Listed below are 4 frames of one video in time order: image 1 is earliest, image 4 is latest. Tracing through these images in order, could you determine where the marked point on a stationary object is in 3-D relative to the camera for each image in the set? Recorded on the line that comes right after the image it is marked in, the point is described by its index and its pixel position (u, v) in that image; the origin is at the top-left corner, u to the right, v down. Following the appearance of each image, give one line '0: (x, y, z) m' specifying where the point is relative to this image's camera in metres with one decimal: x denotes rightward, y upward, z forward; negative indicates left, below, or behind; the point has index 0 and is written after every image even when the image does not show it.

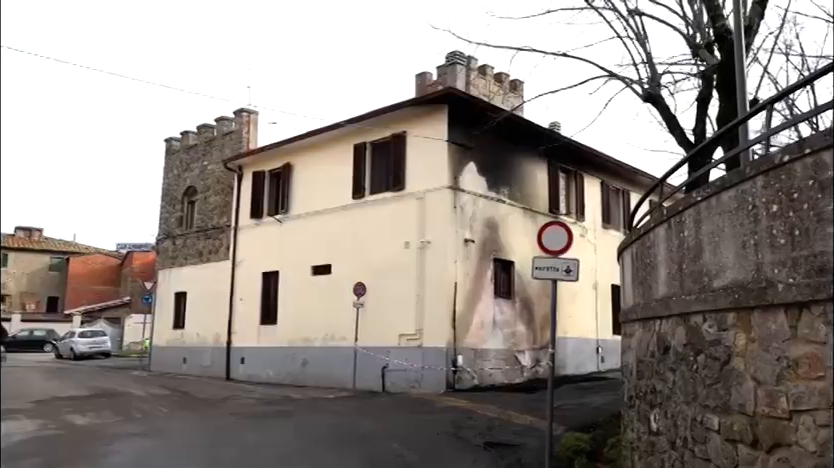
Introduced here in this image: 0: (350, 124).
0: (-1.8, +3.0, +18.8) m
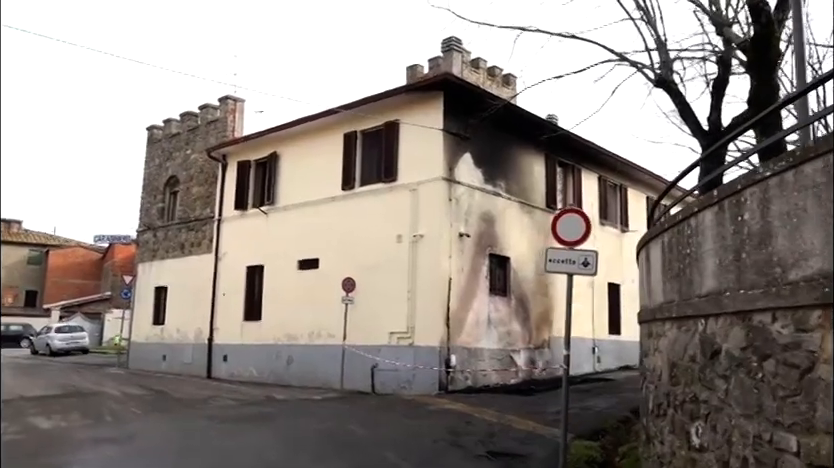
0: (-1.9, +3.2, +17.9) m
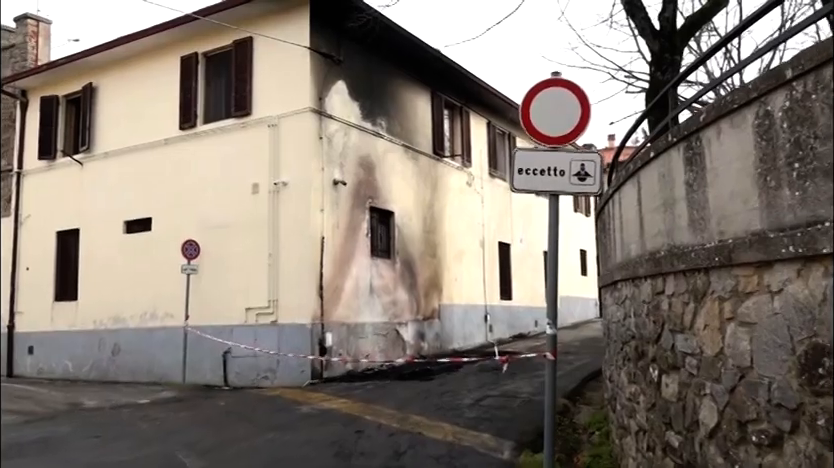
0: (-4.8, +4.2, +13.8) m
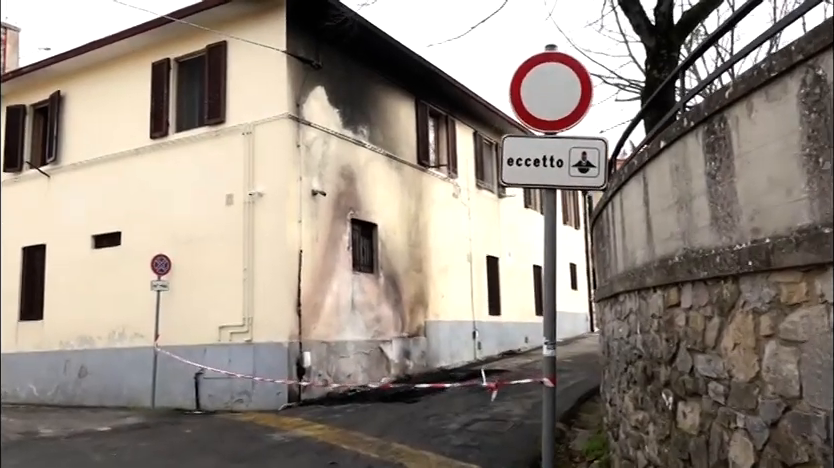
0: (-5.2, +3.9, +13.2) m
